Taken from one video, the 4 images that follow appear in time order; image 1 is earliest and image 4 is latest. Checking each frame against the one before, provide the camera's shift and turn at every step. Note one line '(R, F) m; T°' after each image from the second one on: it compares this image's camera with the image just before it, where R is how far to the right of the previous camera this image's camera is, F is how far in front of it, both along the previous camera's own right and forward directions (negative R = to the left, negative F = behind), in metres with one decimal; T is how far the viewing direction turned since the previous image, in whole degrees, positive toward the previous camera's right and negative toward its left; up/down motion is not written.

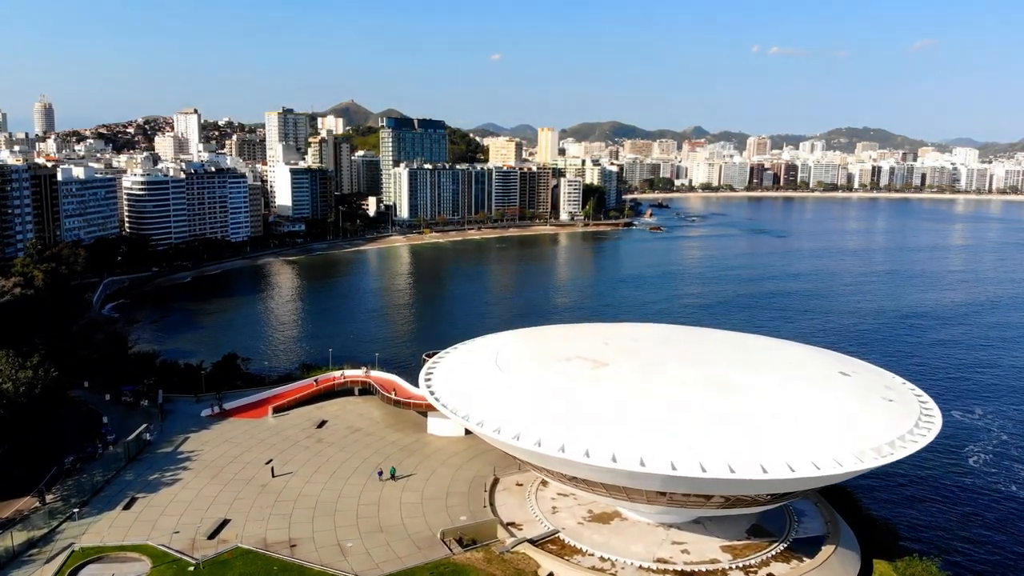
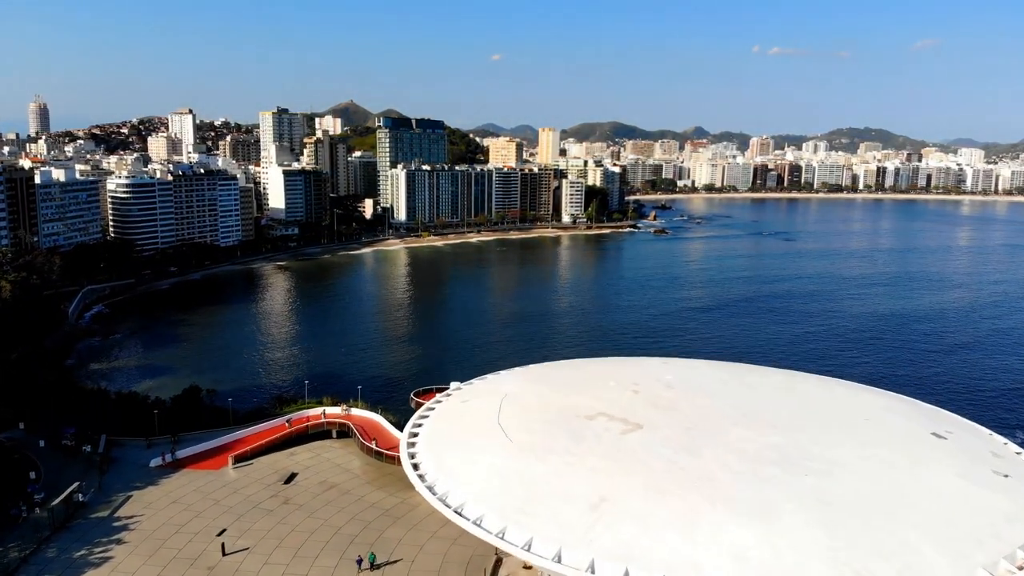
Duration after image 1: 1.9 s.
(-0.1, +2.0) m; 0°
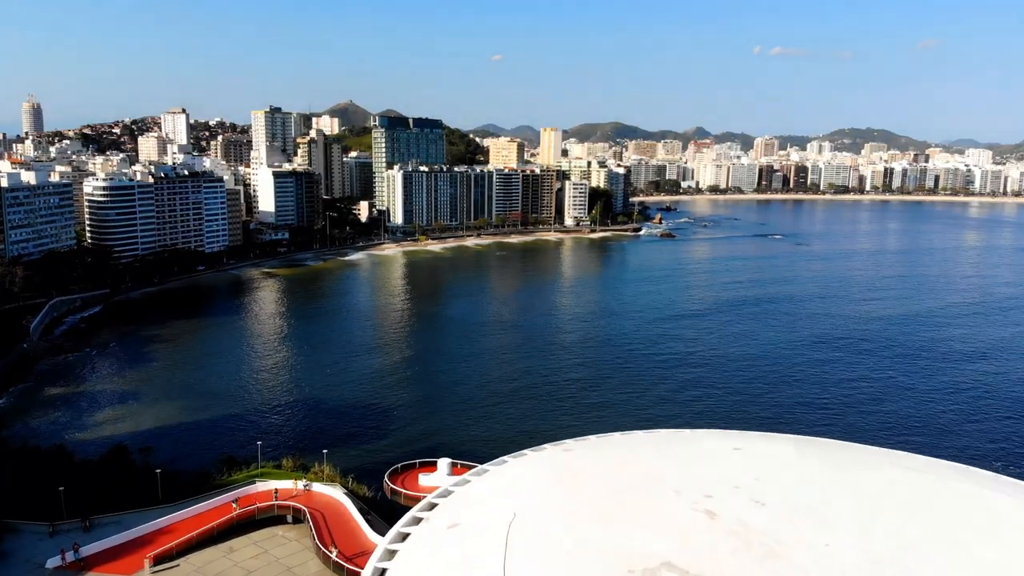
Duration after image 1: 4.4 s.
(-0.1, +2.7) m; 0°
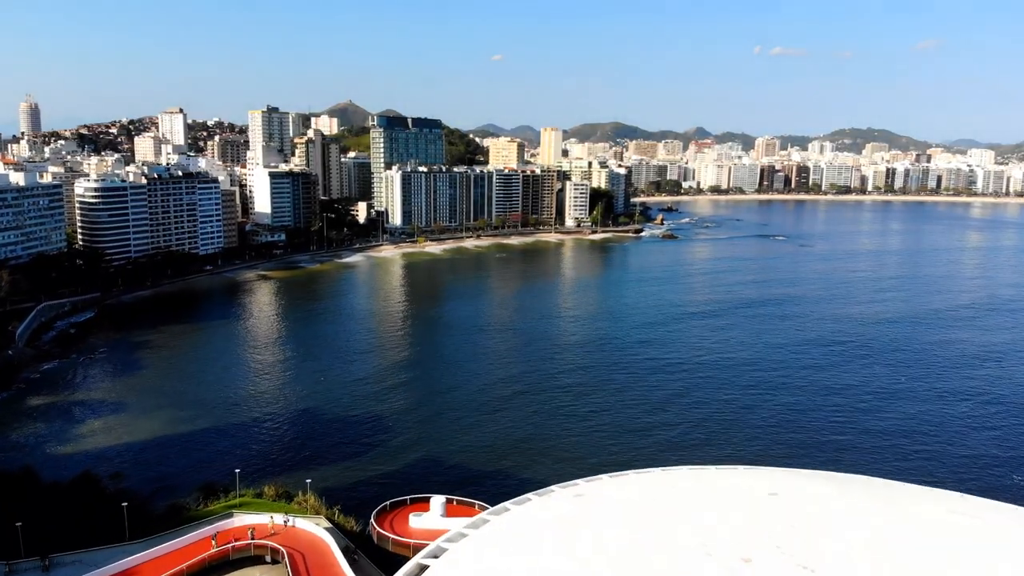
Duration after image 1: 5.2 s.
(0.0, +0.9) m; 0°
